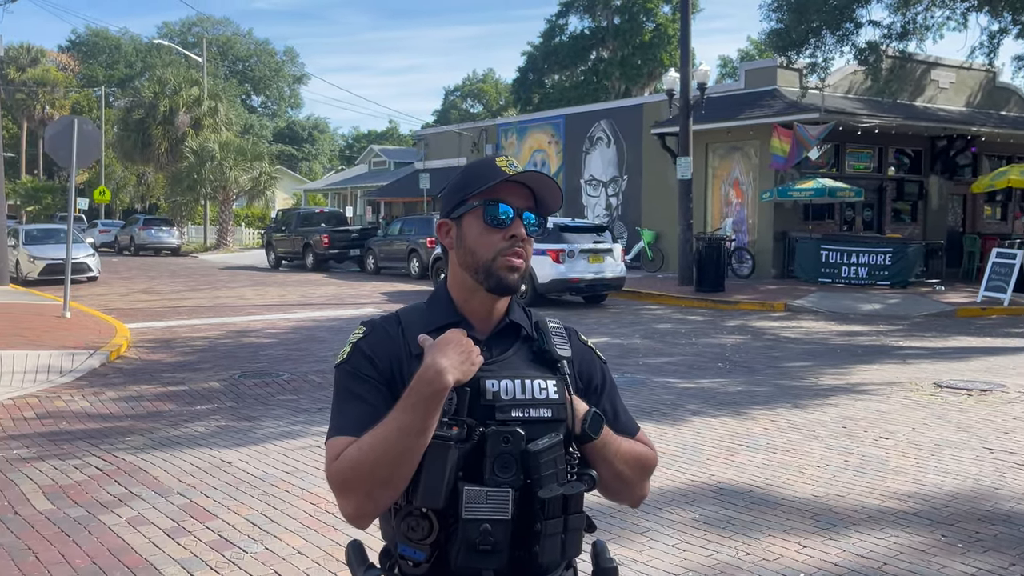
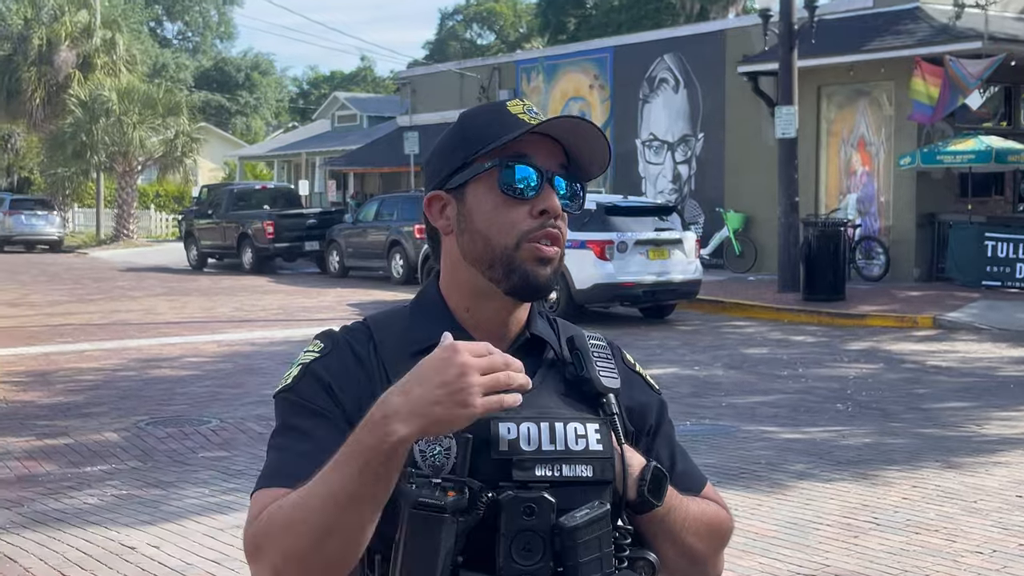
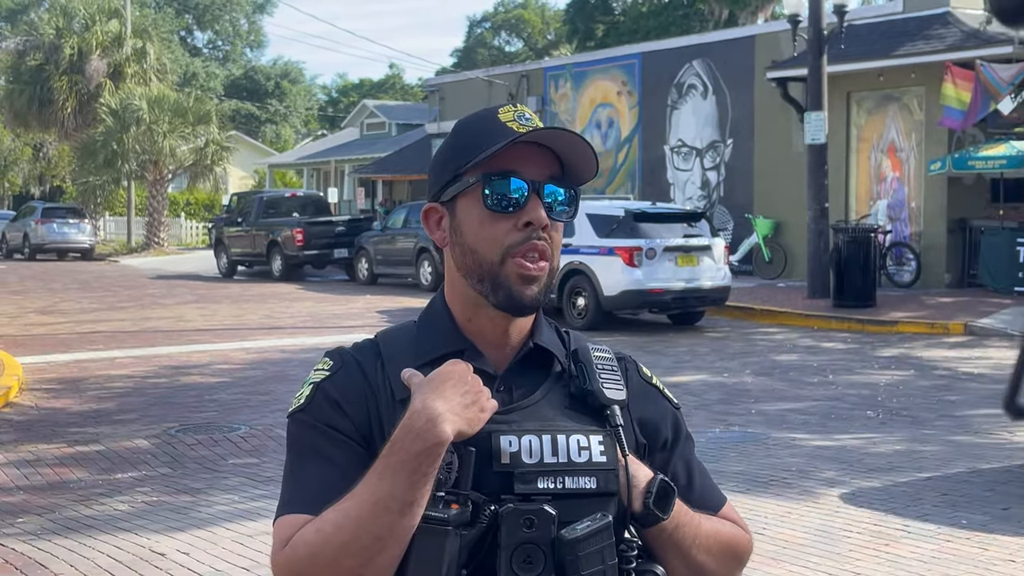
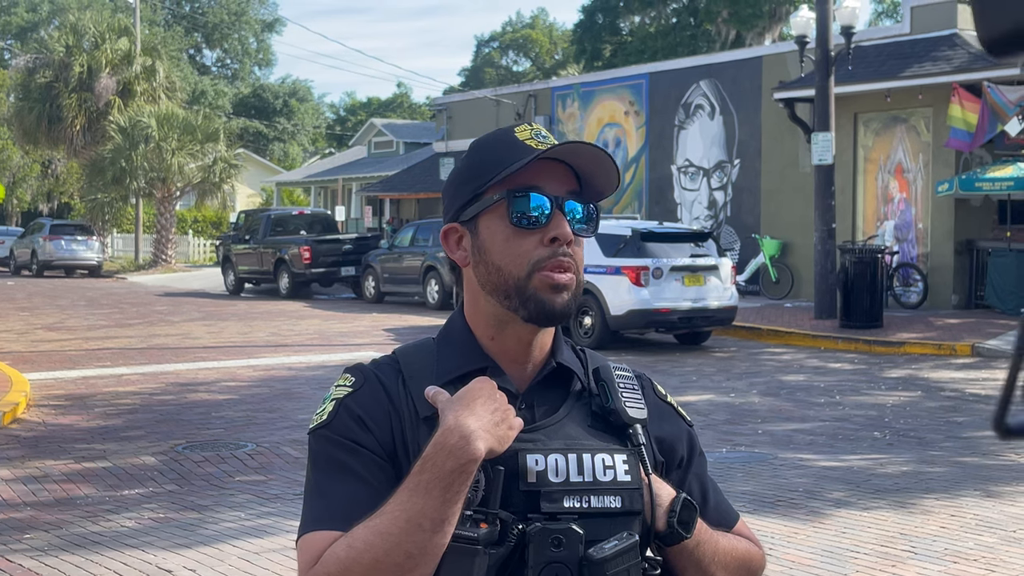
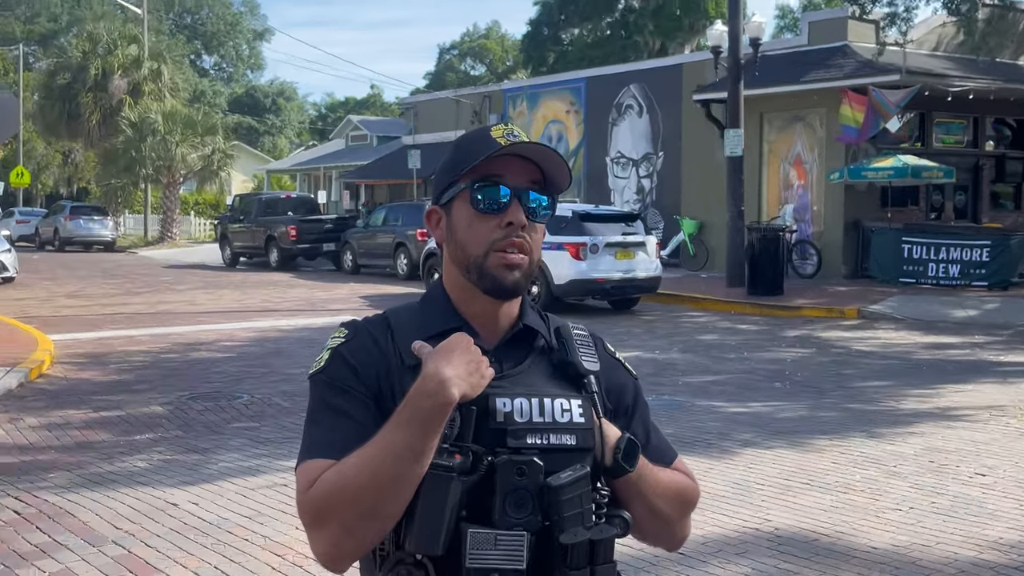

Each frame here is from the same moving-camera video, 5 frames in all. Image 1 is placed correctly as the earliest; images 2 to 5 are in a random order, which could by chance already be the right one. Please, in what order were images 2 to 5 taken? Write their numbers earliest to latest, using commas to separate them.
5, 2, 3, 4
